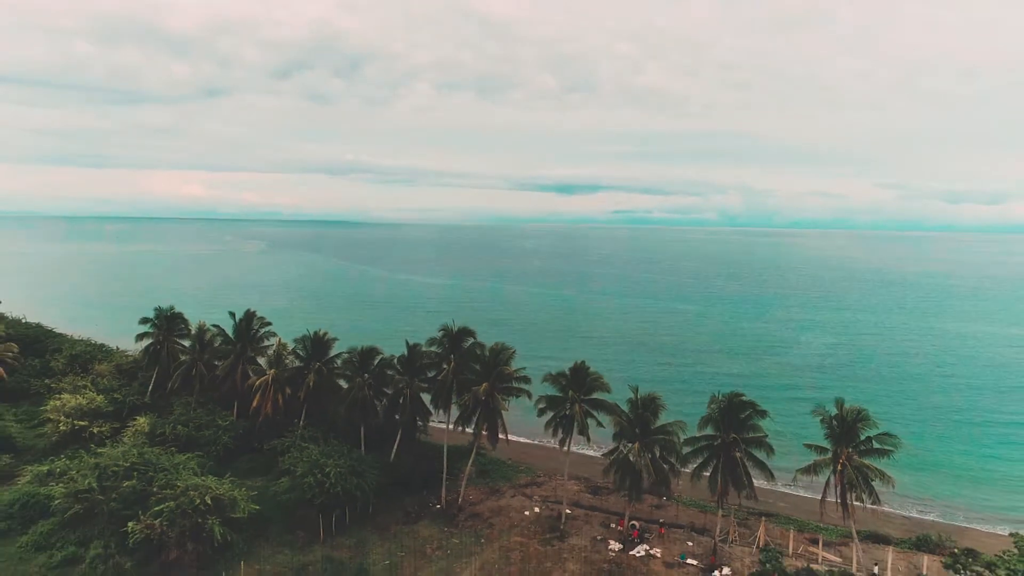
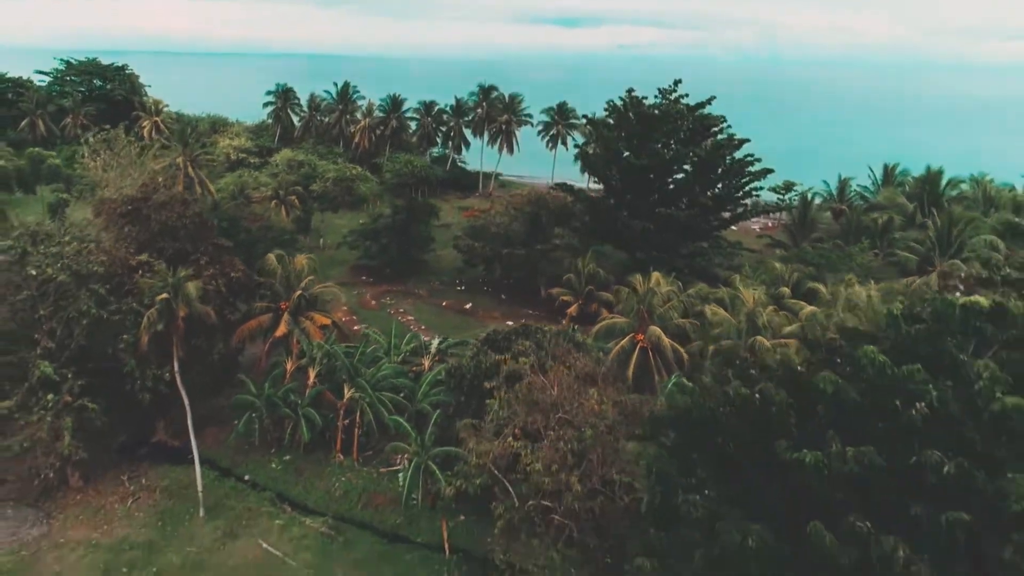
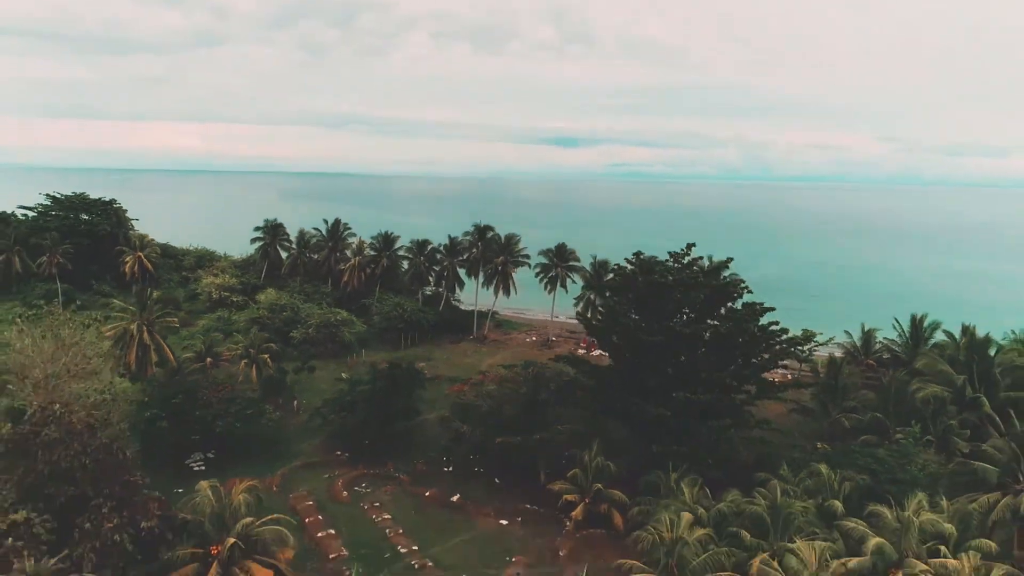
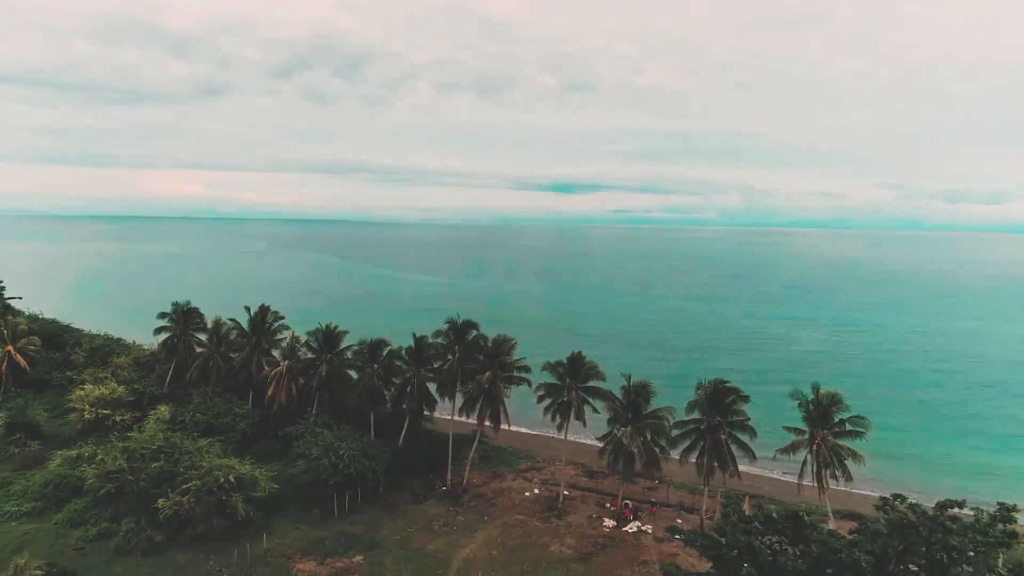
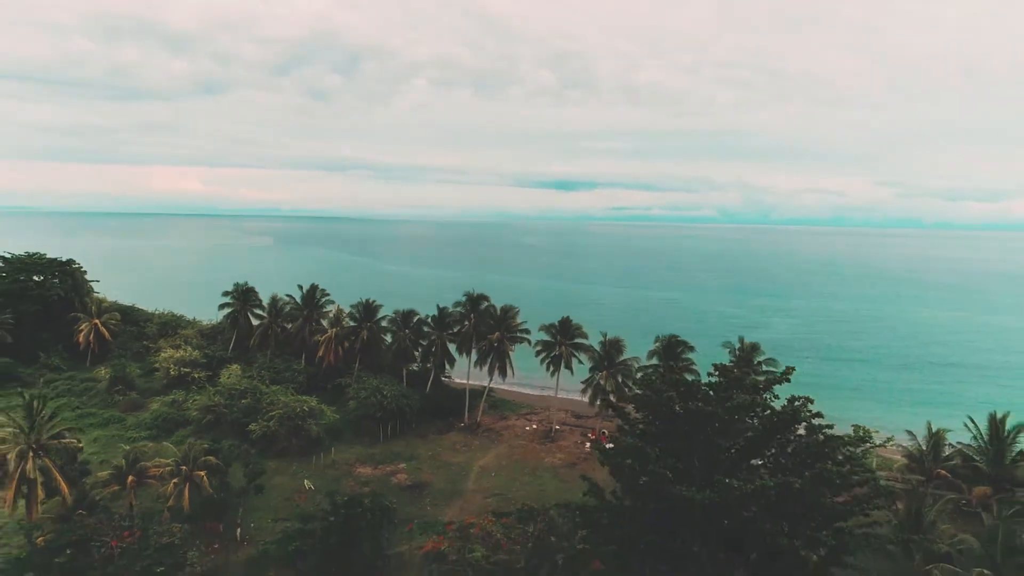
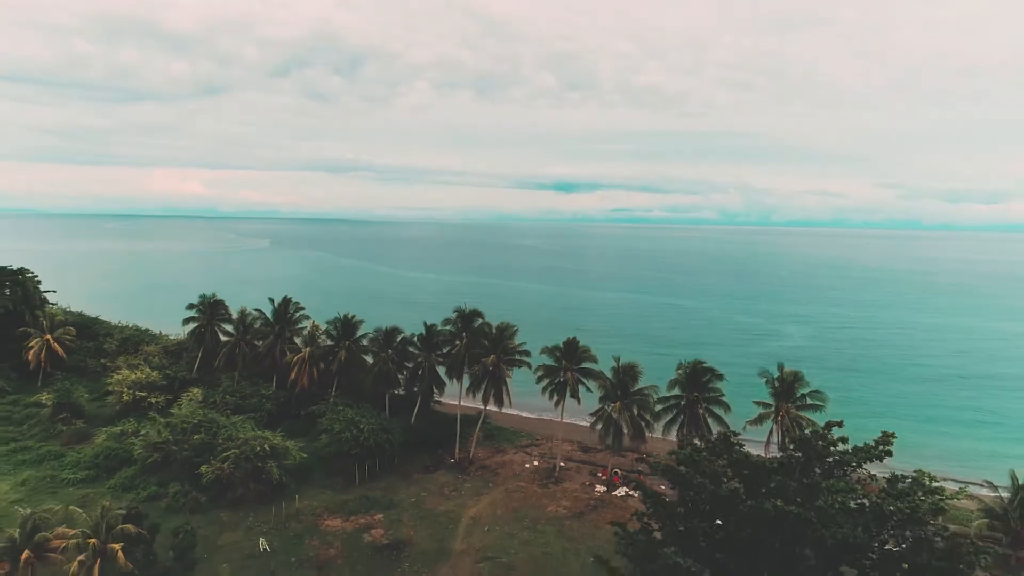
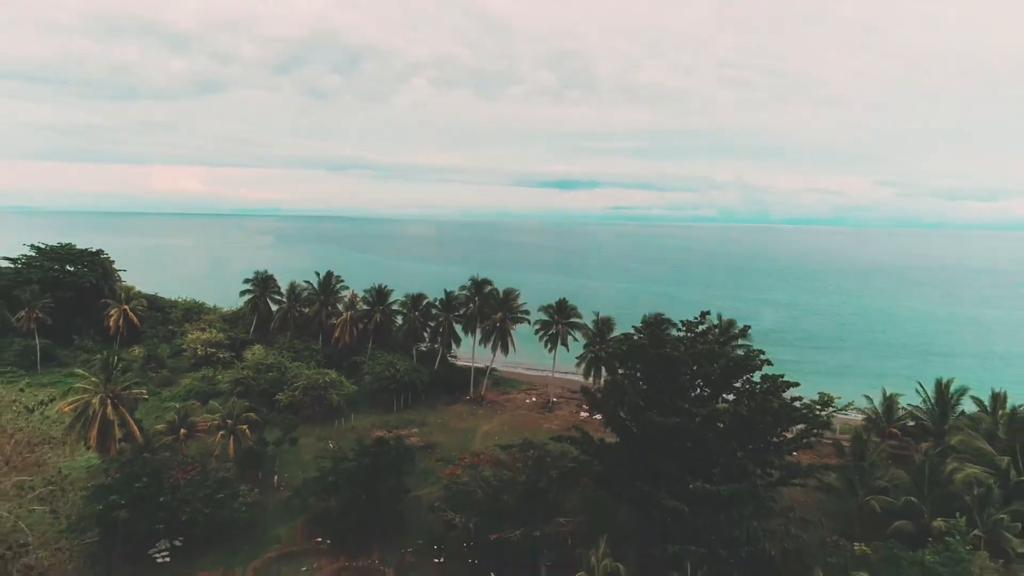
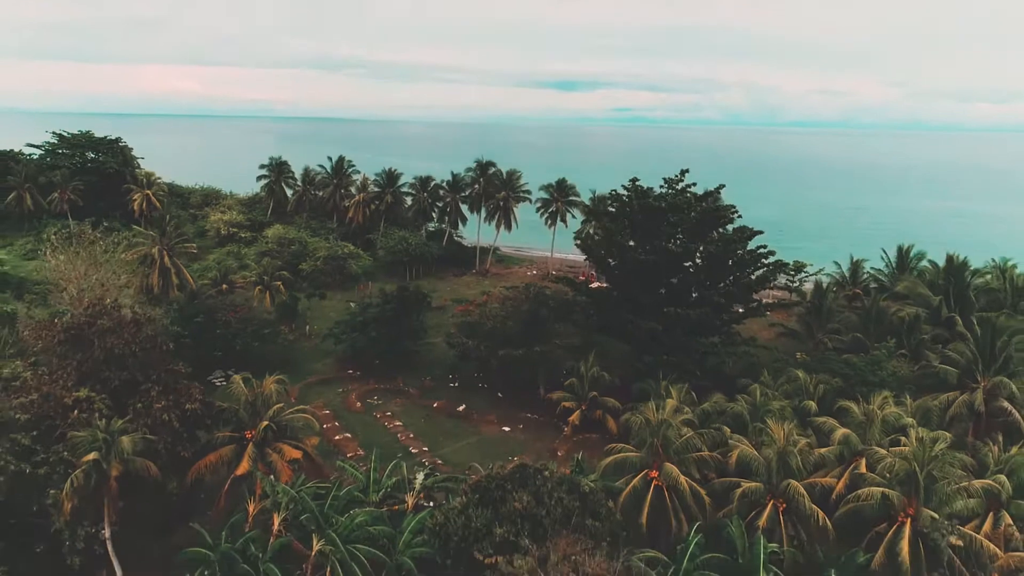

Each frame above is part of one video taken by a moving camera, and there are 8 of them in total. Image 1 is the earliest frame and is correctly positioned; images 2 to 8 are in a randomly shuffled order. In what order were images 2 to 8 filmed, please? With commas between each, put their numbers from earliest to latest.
4, 6, 5, 7, 3, 8, 2
